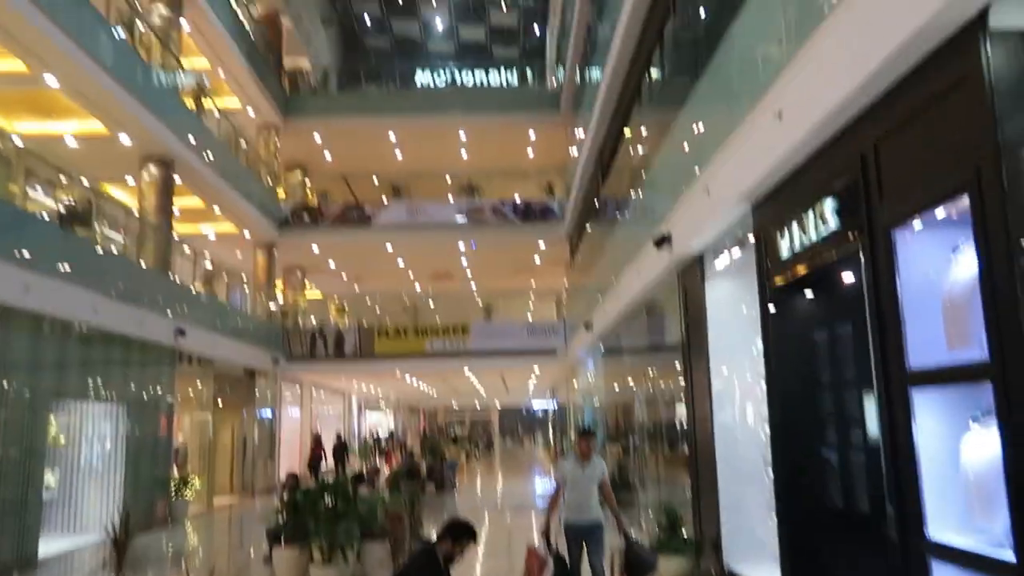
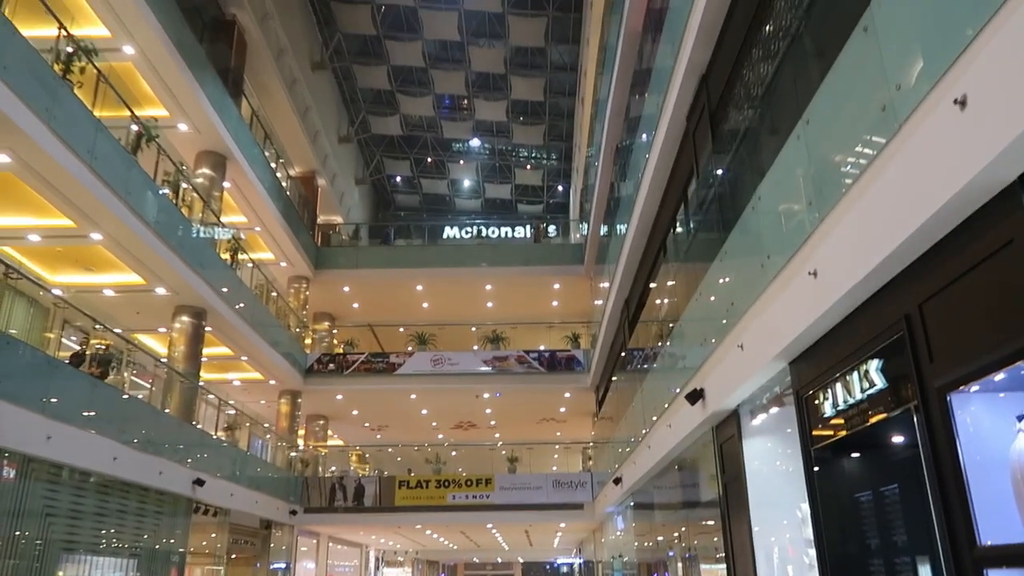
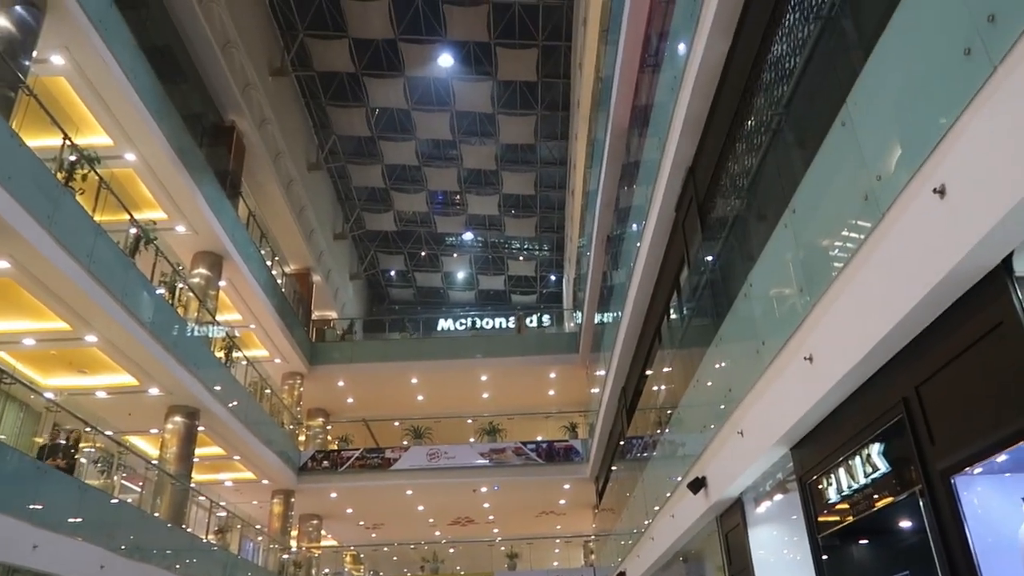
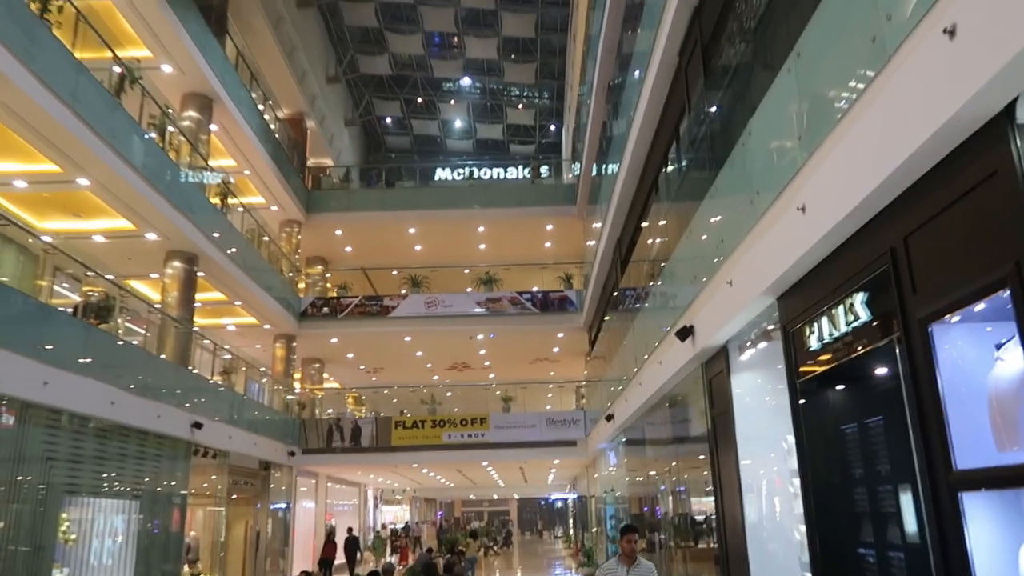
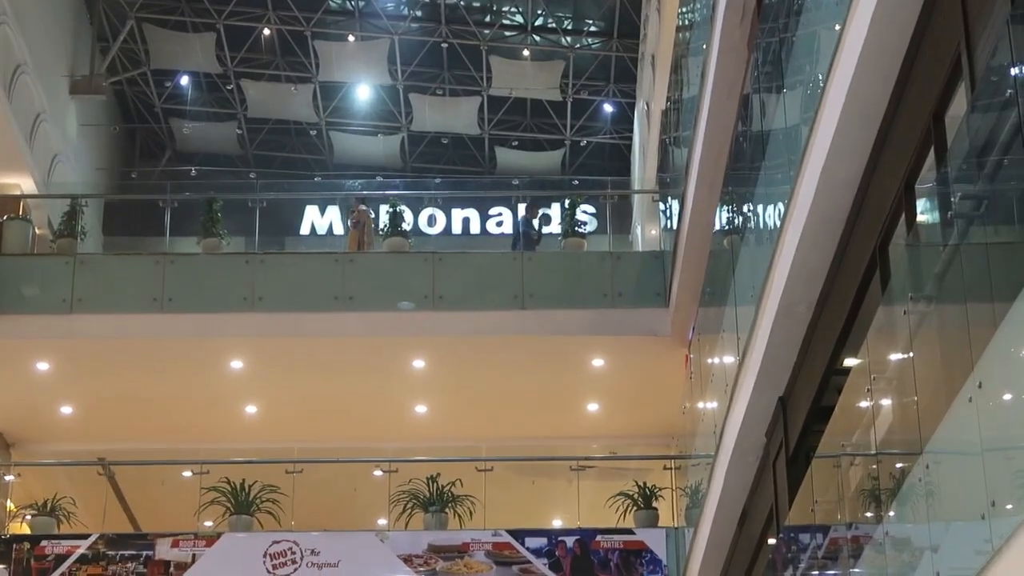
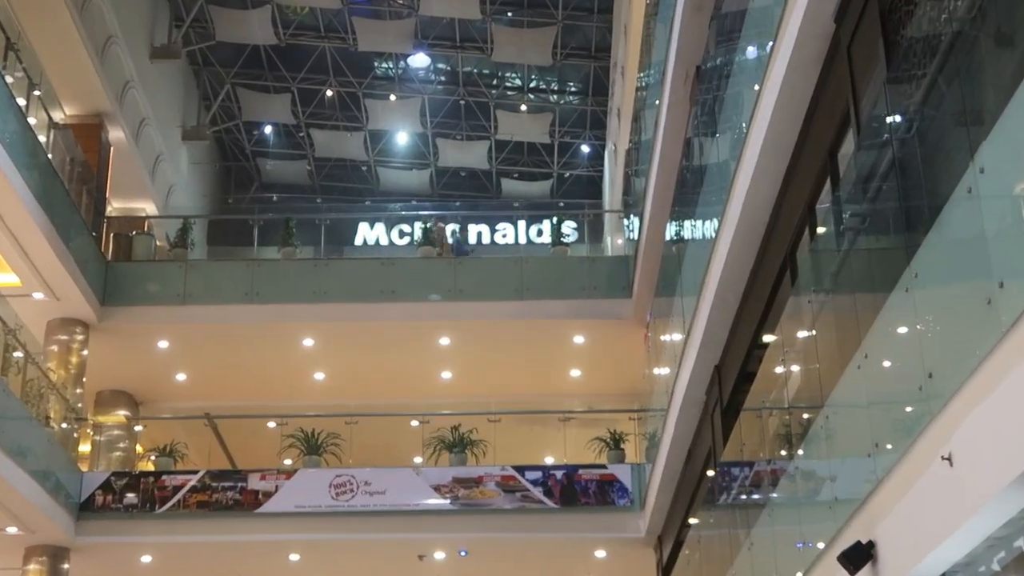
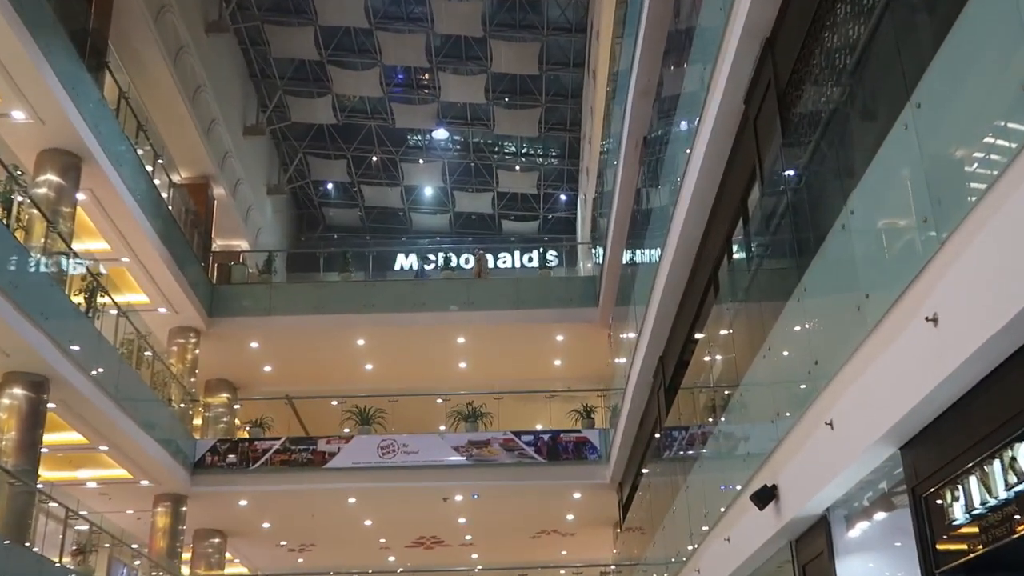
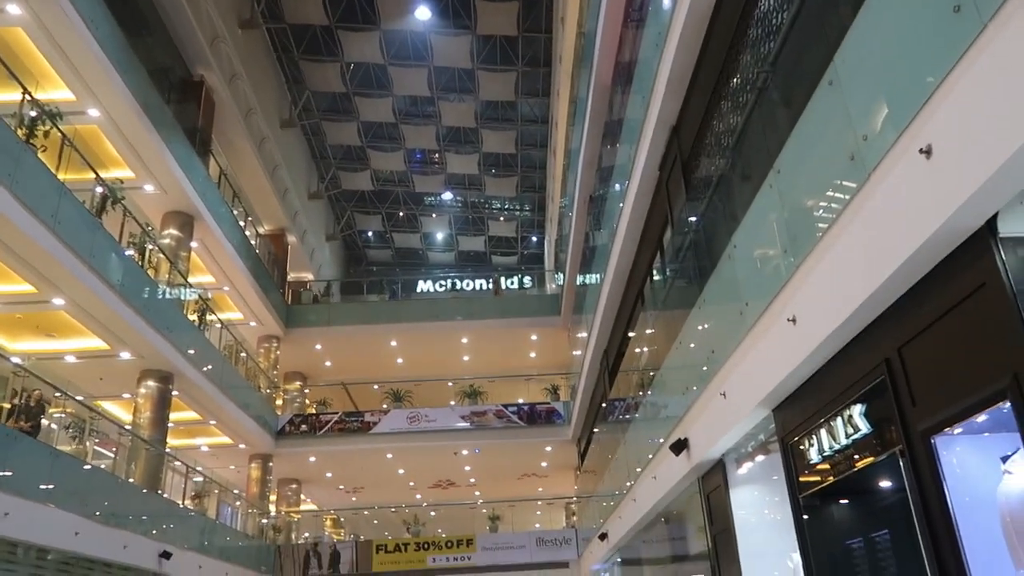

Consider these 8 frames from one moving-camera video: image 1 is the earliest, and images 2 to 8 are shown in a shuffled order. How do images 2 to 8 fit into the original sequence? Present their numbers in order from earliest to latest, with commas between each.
4, 2, 3, 8, 7, 6, 5
